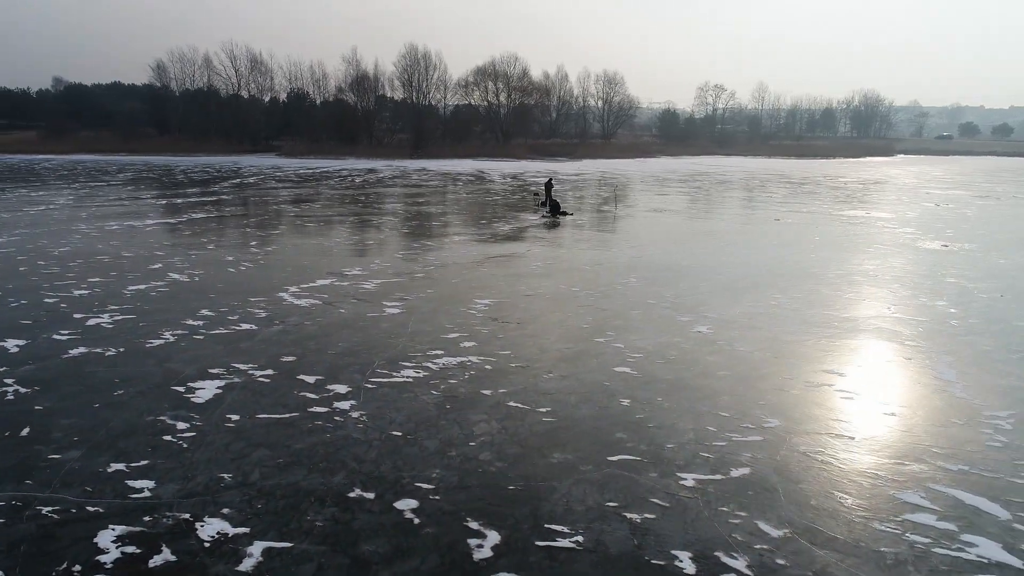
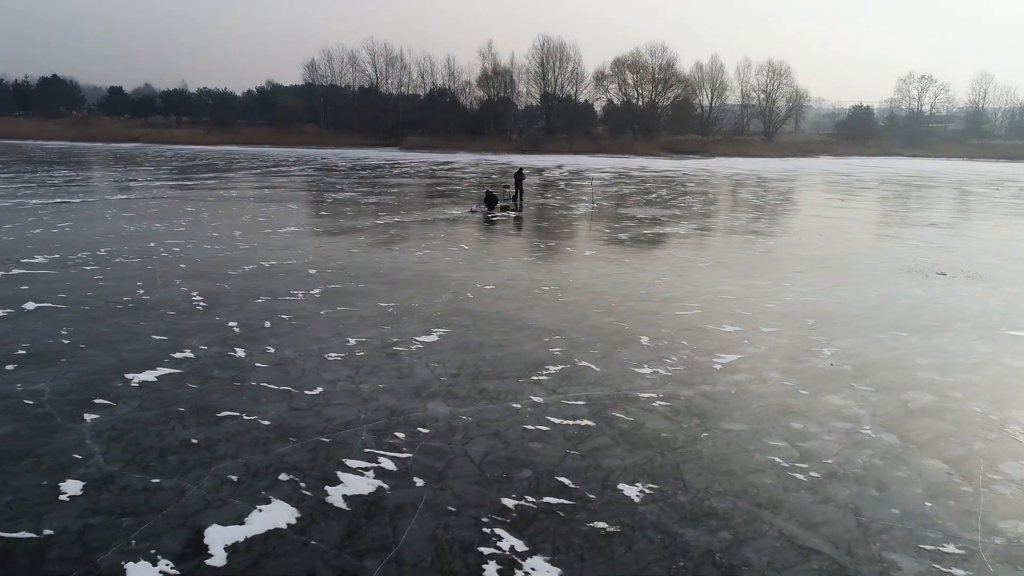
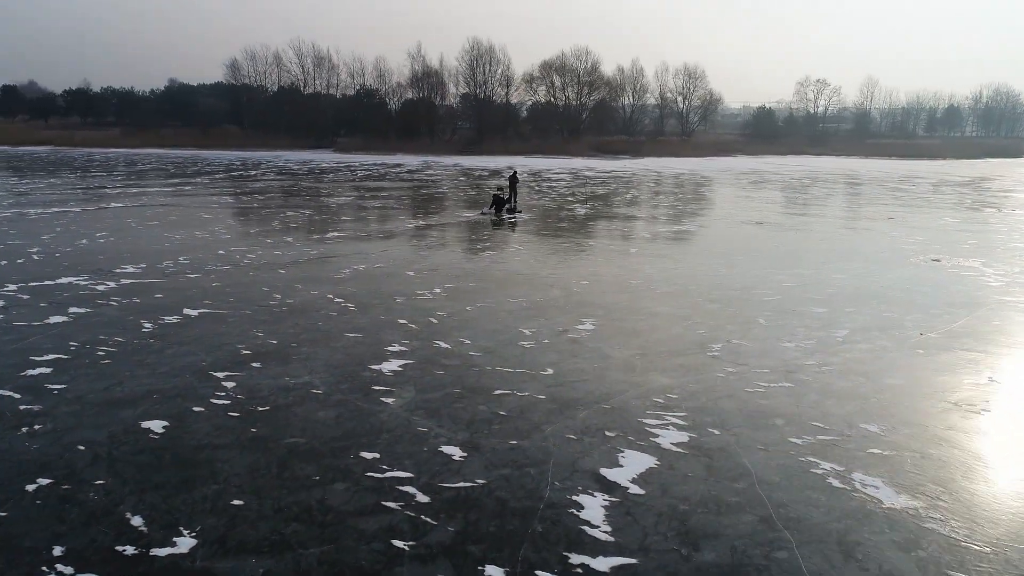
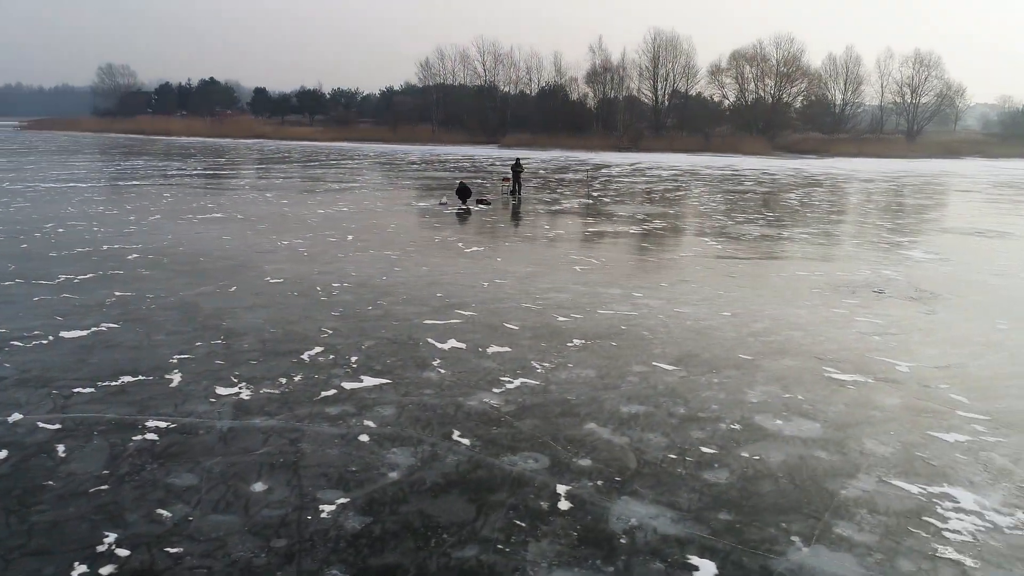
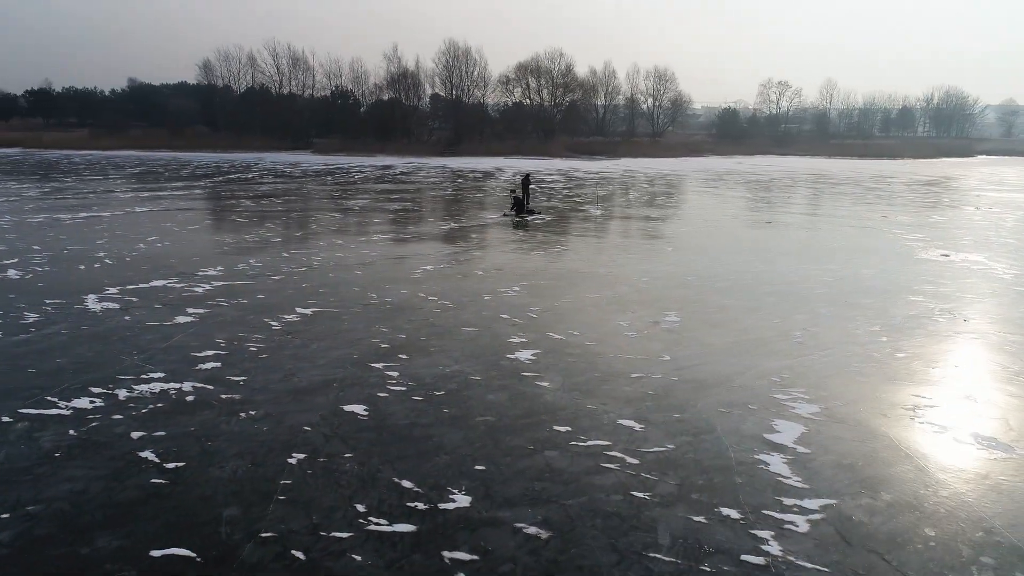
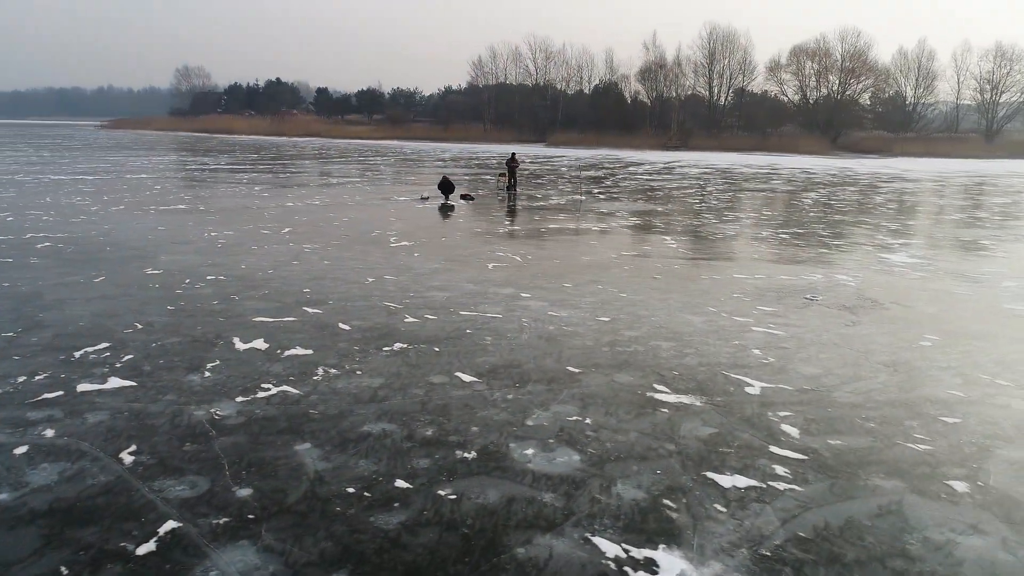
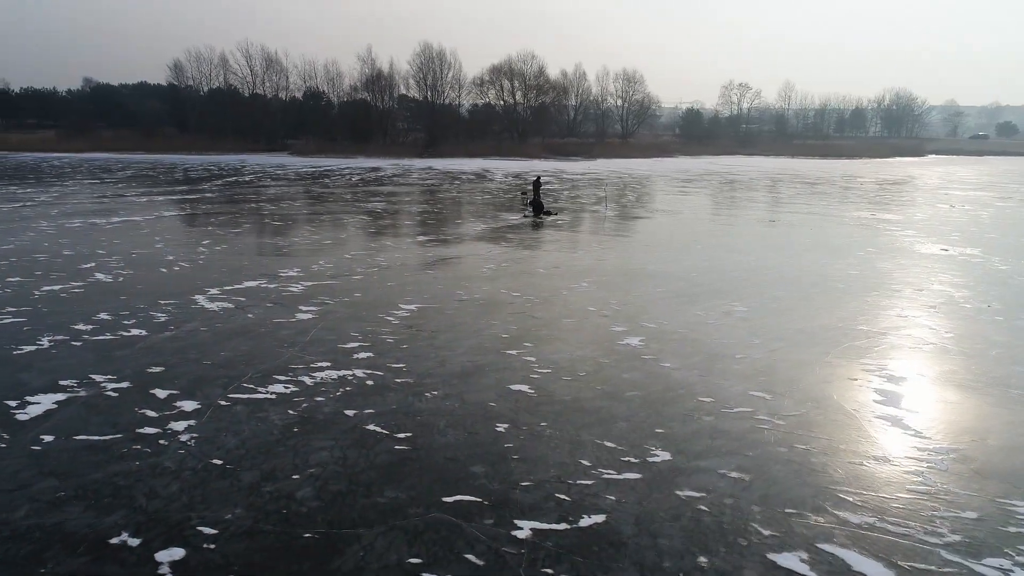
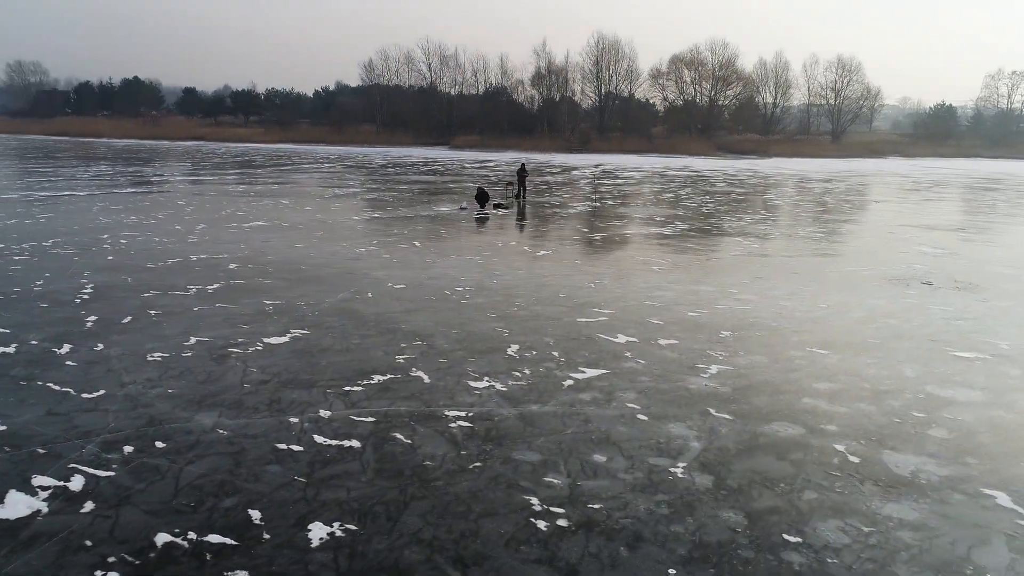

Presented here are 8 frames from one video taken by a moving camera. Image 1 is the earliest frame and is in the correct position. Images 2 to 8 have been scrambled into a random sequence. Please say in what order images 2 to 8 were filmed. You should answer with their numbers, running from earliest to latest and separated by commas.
7, 5, 3, 2, 8, 4, 6
